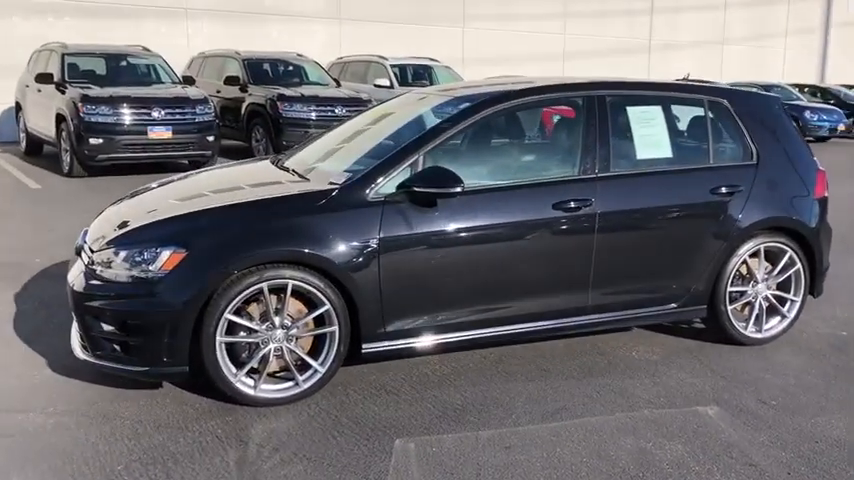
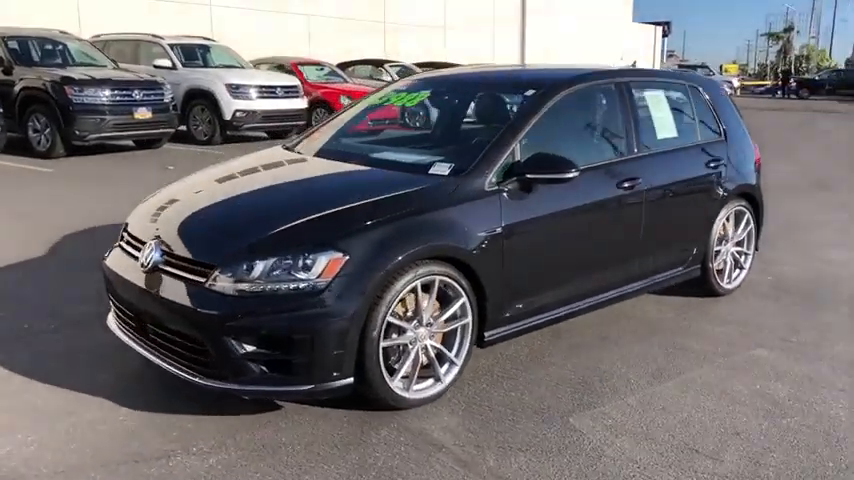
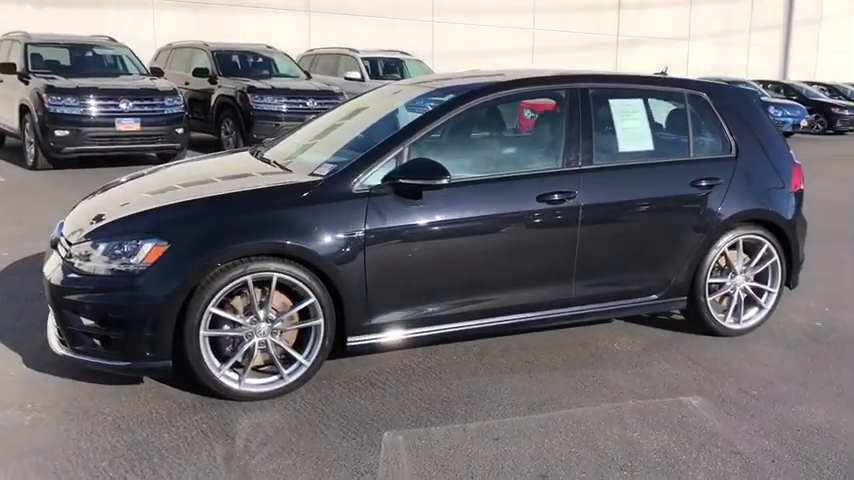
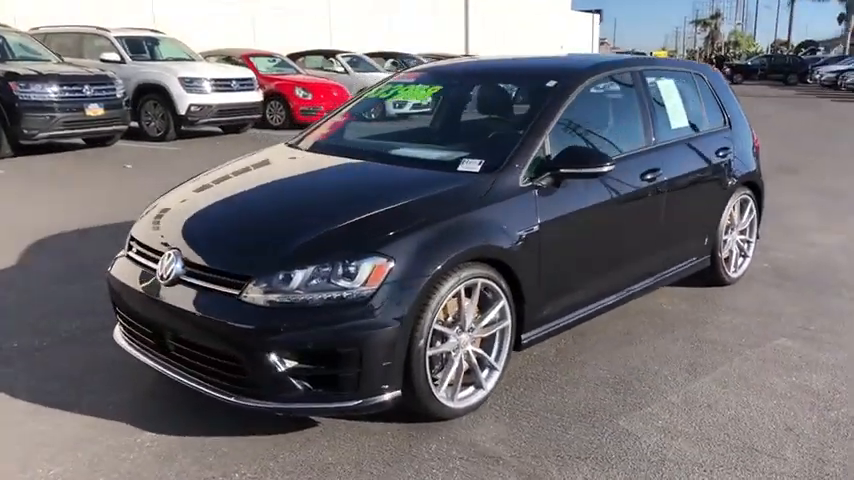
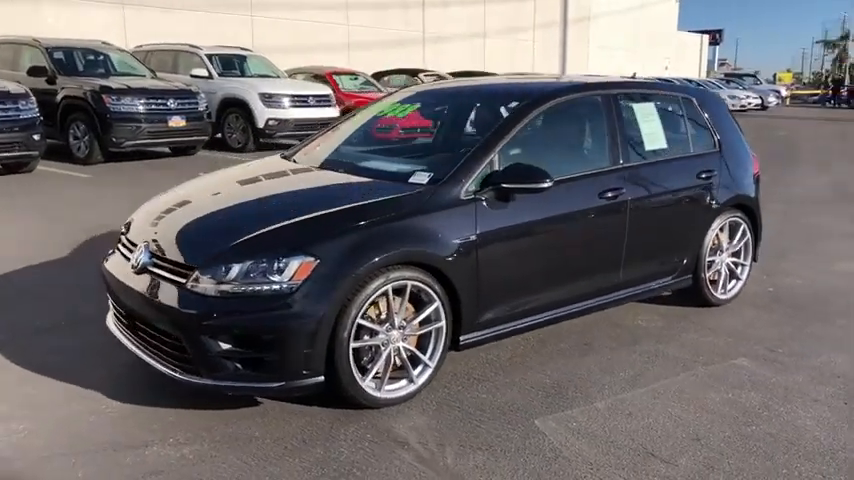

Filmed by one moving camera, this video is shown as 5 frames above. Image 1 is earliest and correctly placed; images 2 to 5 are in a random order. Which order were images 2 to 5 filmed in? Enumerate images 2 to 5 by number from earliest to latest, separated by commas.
3, 5, 2, 4
